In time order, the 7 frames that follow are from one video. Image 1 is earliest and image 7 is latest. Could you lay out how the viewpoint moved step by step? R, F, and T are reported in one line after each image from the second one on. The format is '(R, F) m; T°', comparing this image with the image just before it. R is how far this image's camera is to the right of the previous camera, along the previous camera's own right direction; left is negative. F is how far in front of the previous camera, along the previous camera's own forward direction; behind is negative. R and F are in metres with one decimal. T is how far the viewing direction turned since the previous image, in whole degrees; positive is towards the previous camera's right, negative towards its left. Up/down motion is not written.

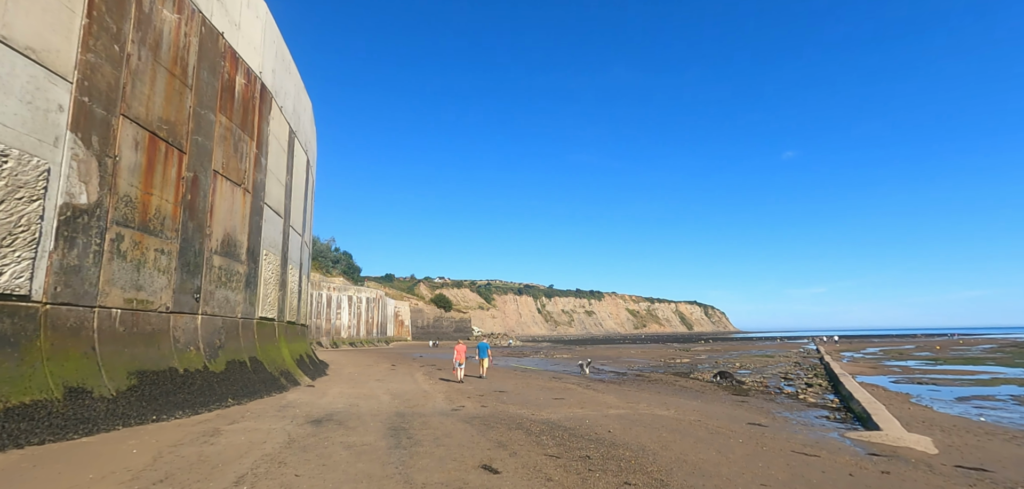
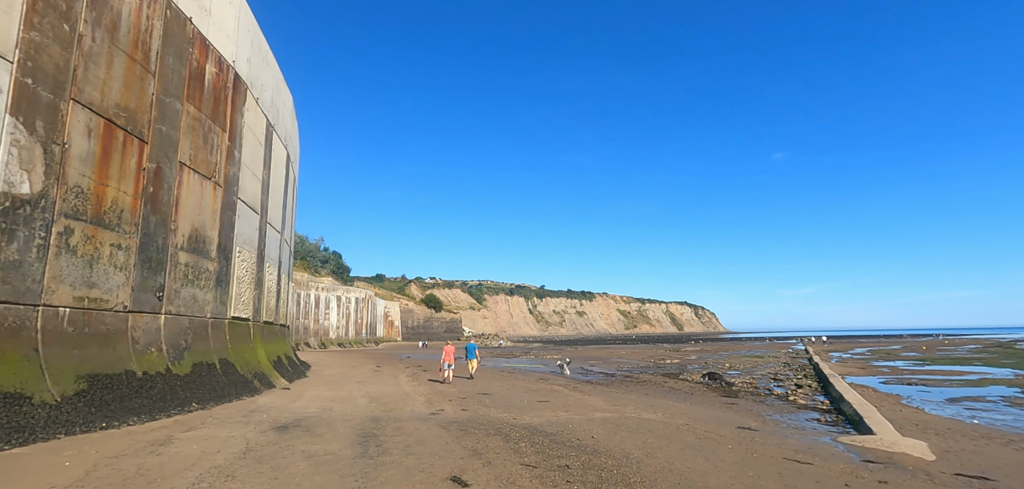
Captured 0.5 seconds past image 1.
(+0.2, +0.4) m; +1°
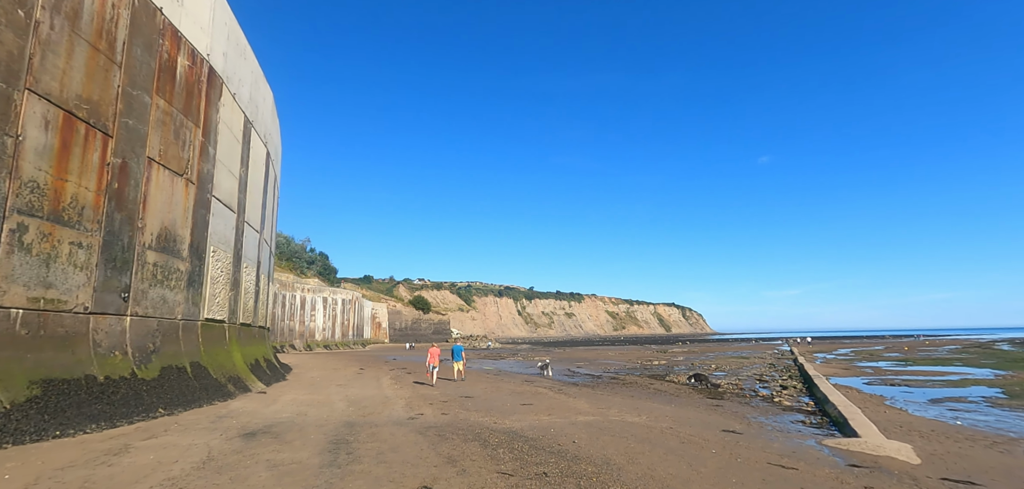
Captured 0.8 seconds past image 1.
(+0.1, +0.2) m; +1°
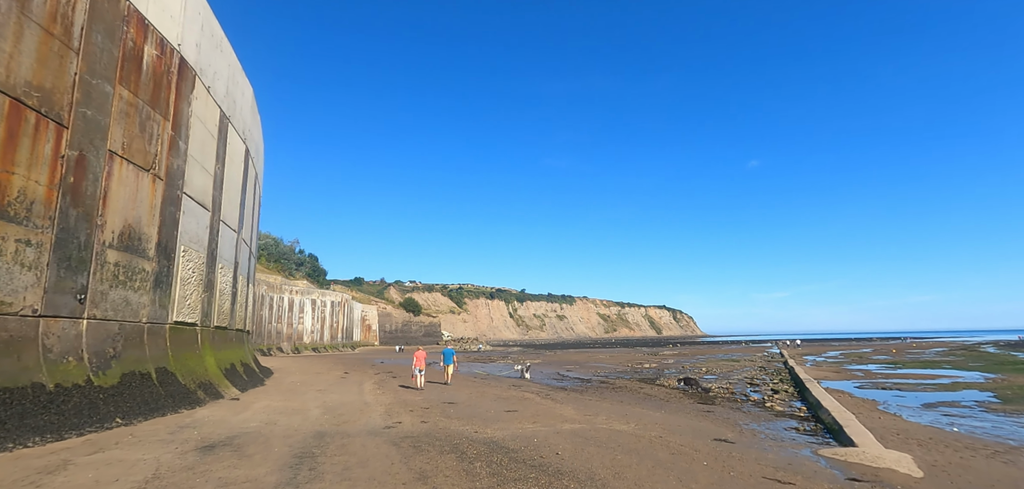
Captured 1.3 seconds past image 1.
(+0.2, +0.4) m; +1°
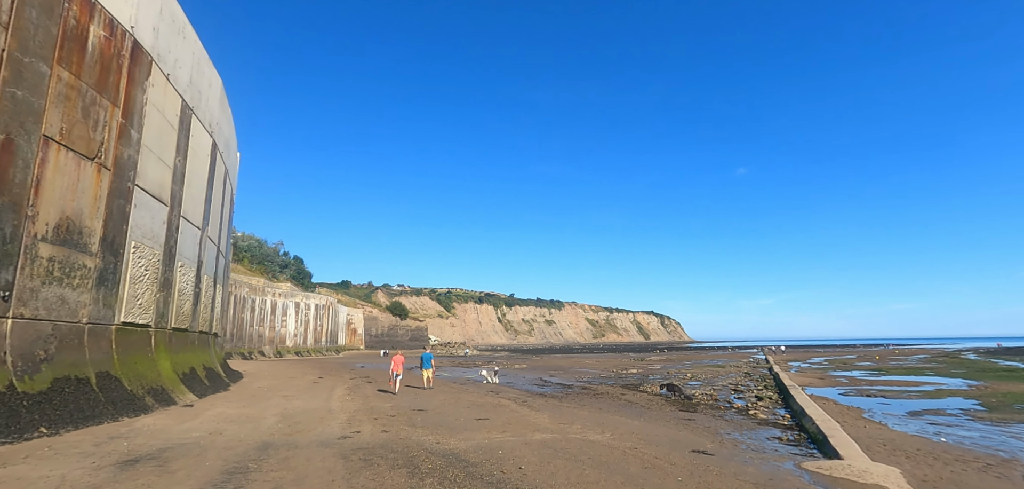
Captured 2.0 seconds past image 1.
(+0.4, +0.5) m; +1°
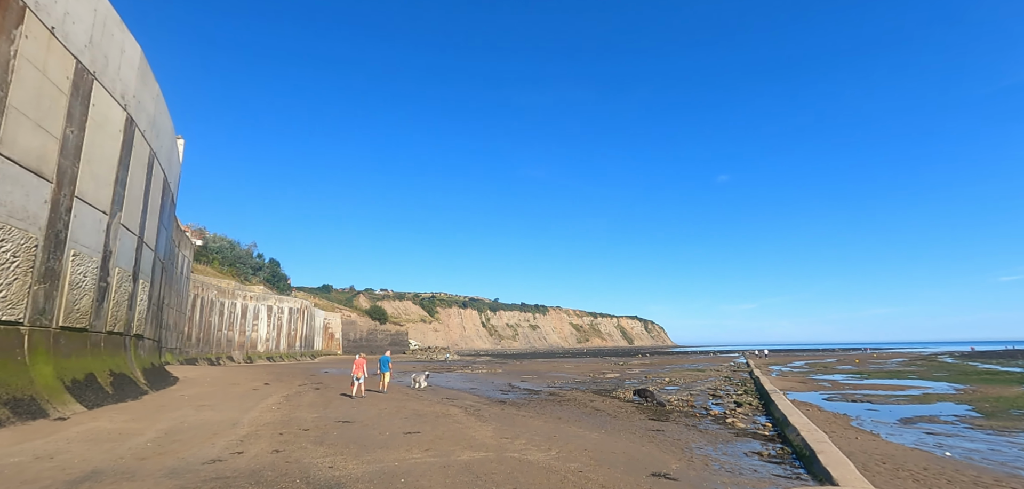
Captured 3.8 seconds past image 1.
(+0.9, +1.5) m; +2°
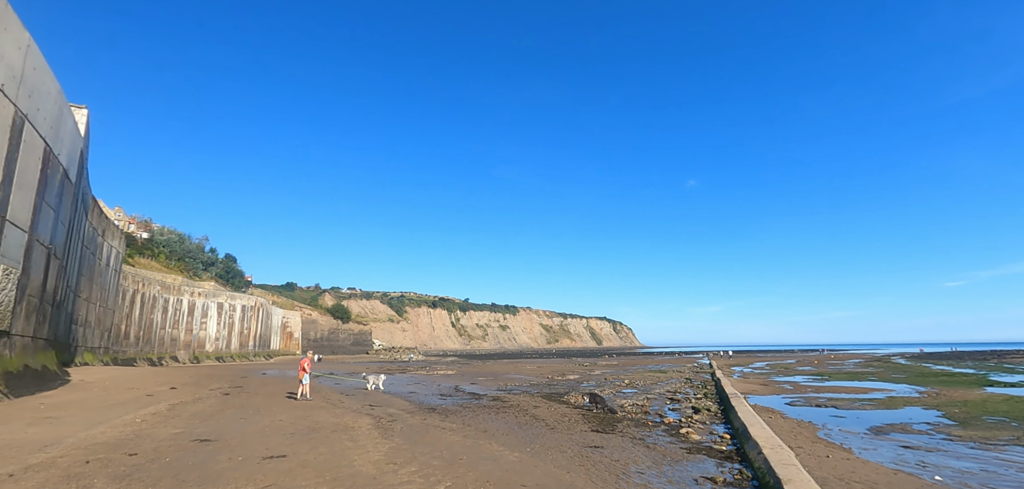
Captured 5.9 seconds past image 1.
(+1.0, +1.8) m; +3°
